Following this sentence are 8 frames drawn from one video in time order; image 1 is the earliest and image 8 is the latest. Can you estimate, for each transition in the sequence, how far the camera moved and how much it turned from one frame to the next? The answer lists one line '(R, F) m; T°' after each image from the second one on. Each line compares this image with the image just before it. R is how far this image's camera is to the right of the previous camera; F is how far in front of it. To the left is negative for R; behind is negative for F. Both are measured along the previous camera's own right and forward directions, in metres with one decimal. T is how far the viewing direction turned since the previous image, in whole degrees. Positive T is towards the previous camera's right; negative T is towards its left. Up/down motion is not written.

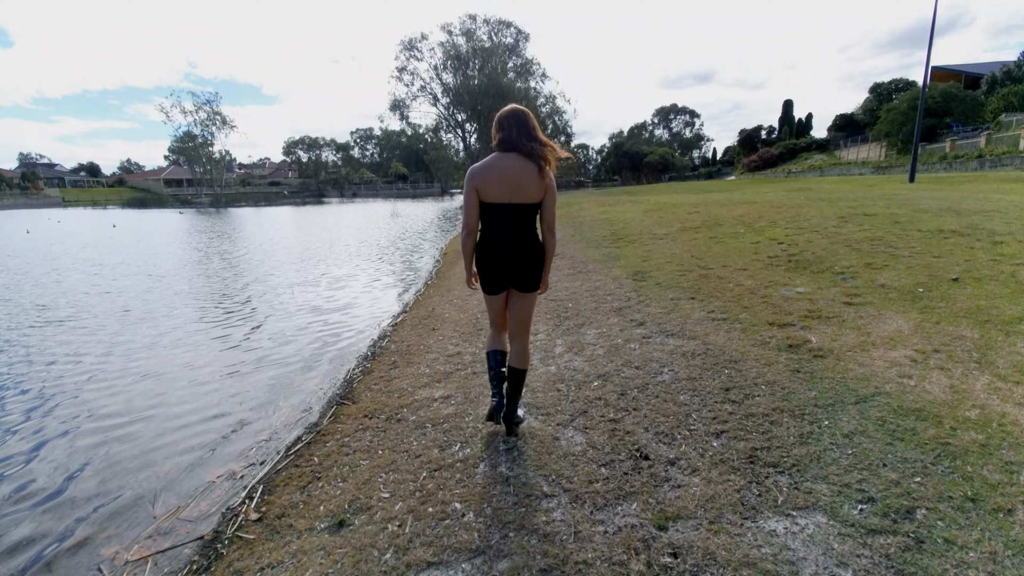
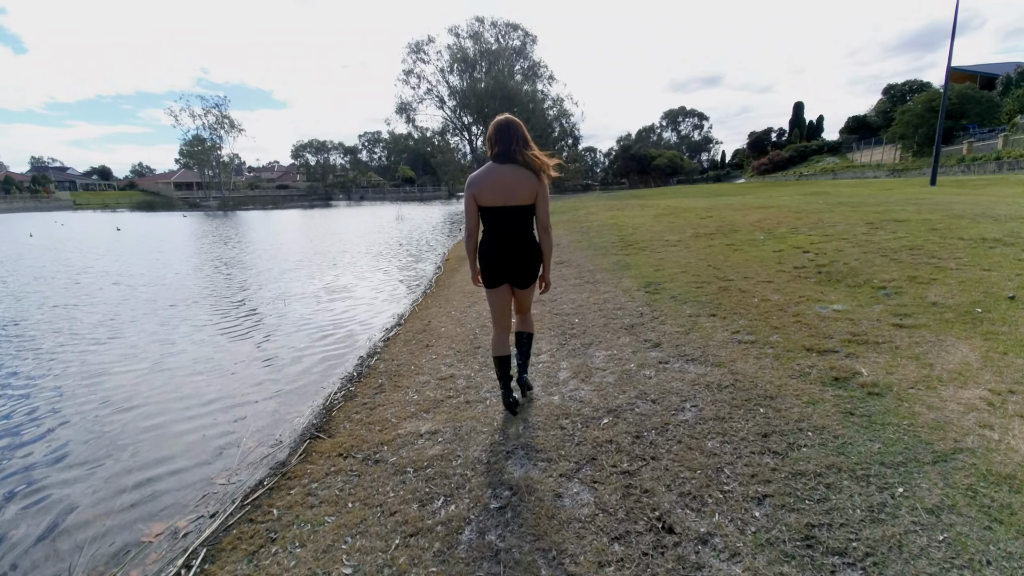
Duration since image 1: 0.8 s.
(+0.1, +0.5) m; -1°
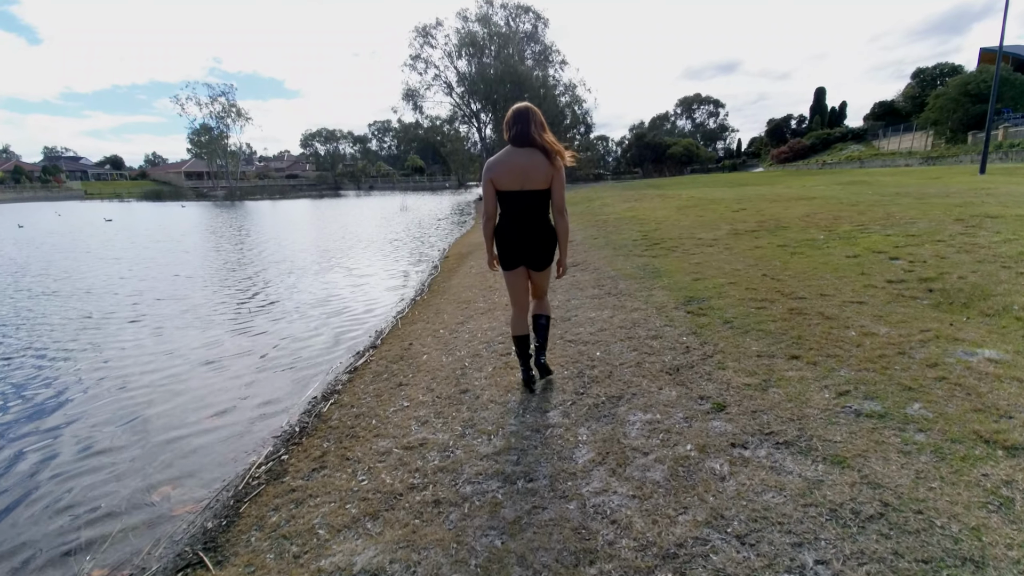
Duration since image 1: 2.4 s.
(+0.1, +1.4) m; -1°
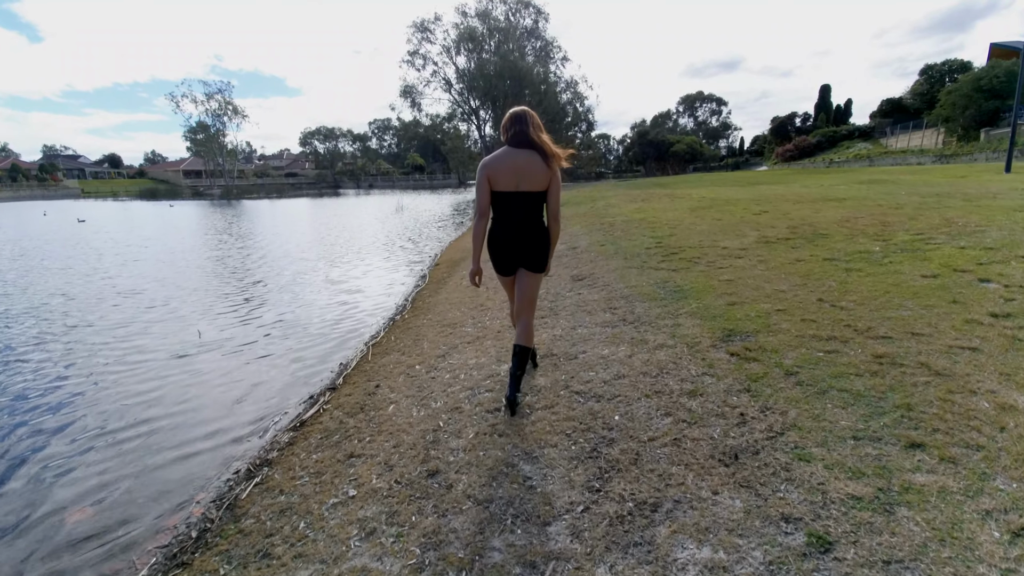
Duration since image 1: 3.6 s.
(+0.1, +1.1) m; 0°
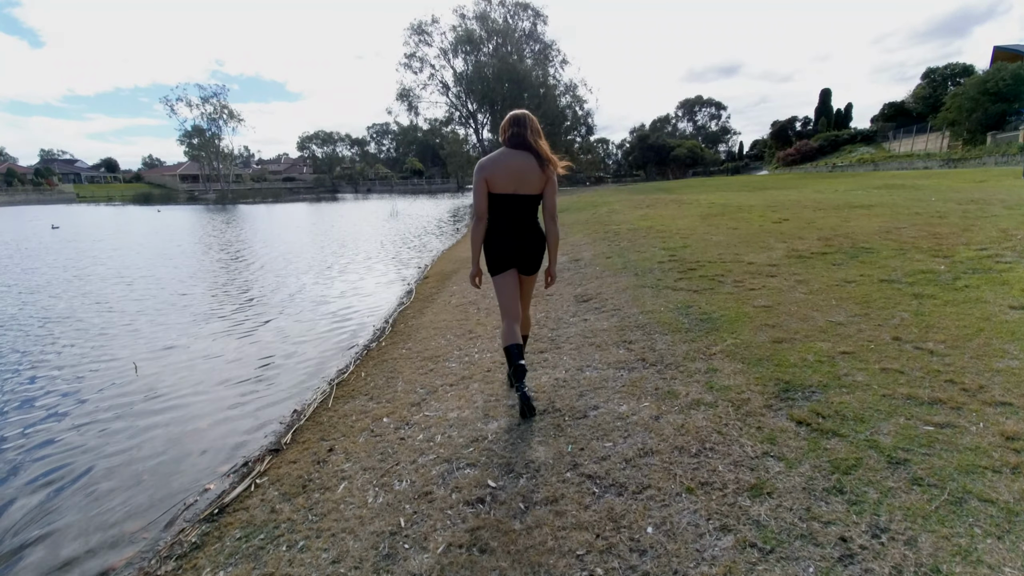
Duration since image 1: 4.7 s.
(+0.1, +0.9) m; 0°
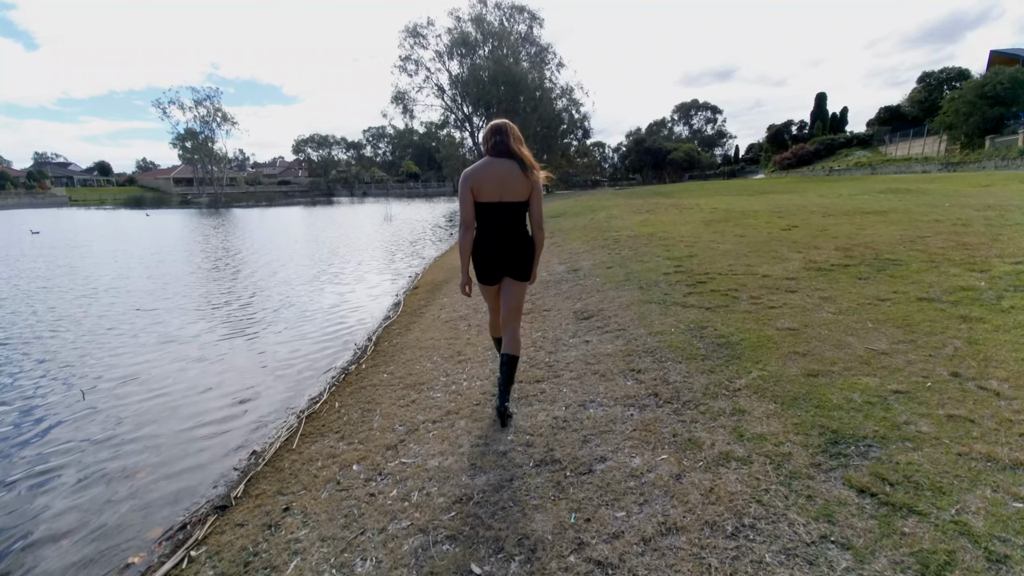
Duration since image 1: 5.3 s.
(0.0, +0.5) m; 0°
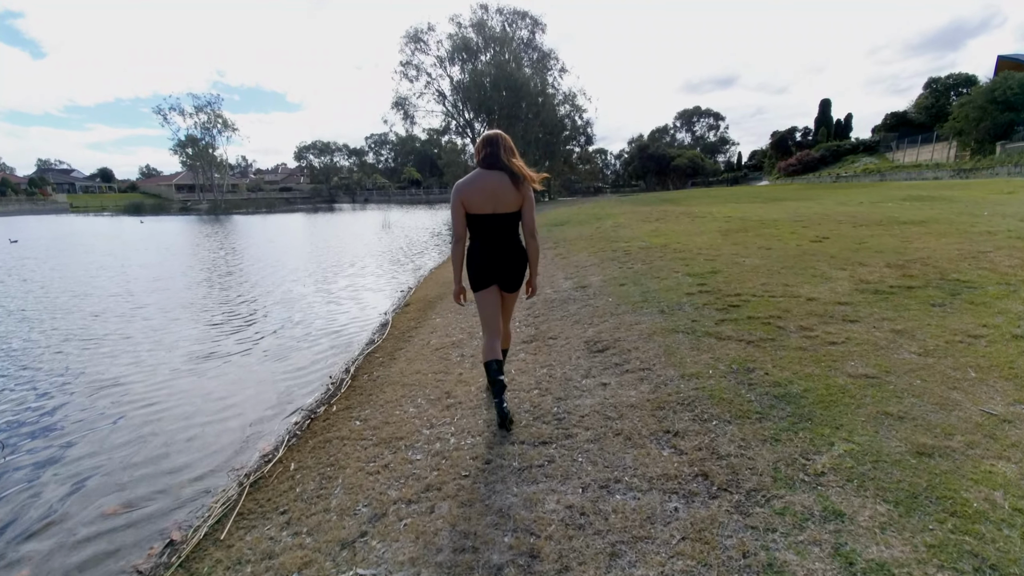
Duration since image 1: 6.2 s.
(0.0, +0.8) m; 0°
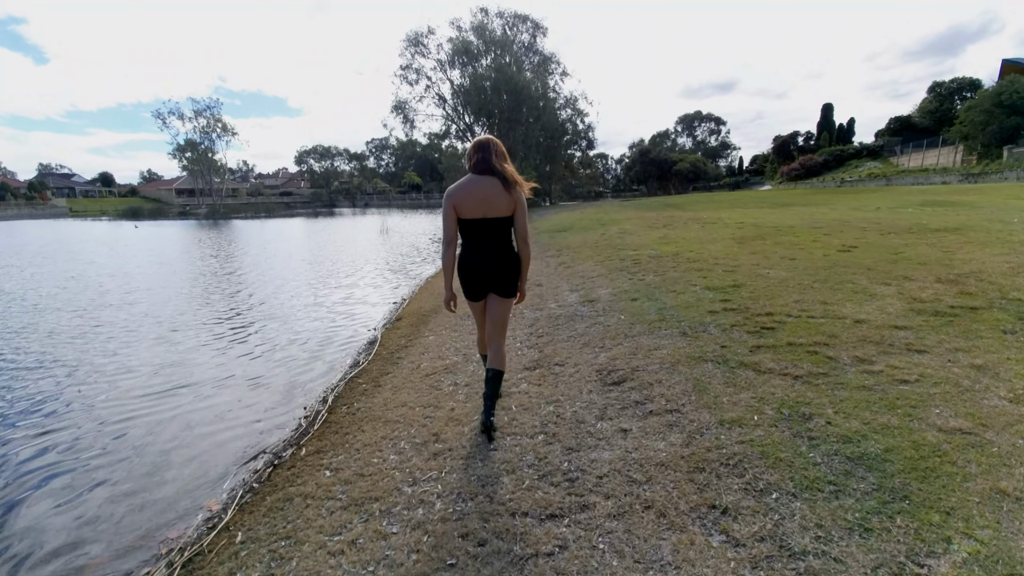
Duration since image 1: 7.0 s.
(0.0, +0.6) m; 0°
